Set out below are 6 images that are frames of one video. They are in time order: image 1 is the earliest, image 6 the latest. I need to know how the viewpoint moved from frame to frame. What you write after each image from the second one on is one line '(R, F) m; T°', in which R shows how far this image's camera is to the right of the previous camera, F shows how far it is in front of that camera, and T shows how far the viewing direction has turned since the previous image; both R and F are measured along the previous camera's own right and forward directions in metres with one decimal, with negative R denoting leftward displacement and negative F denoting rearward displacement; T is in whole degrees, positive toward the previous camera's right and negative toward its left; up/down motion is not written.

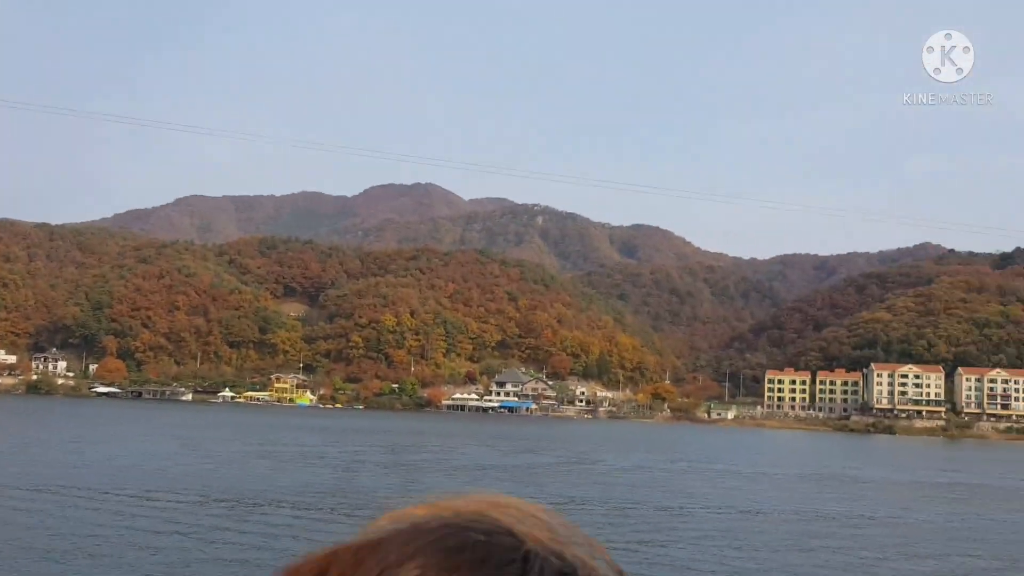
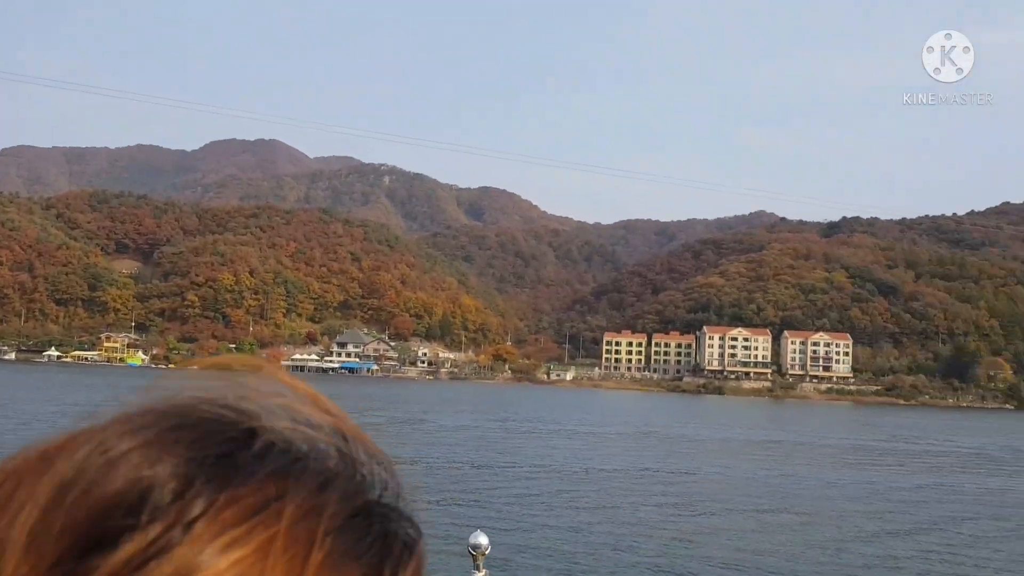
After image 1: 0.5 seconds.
(+0.9, 0.0) m; +6°
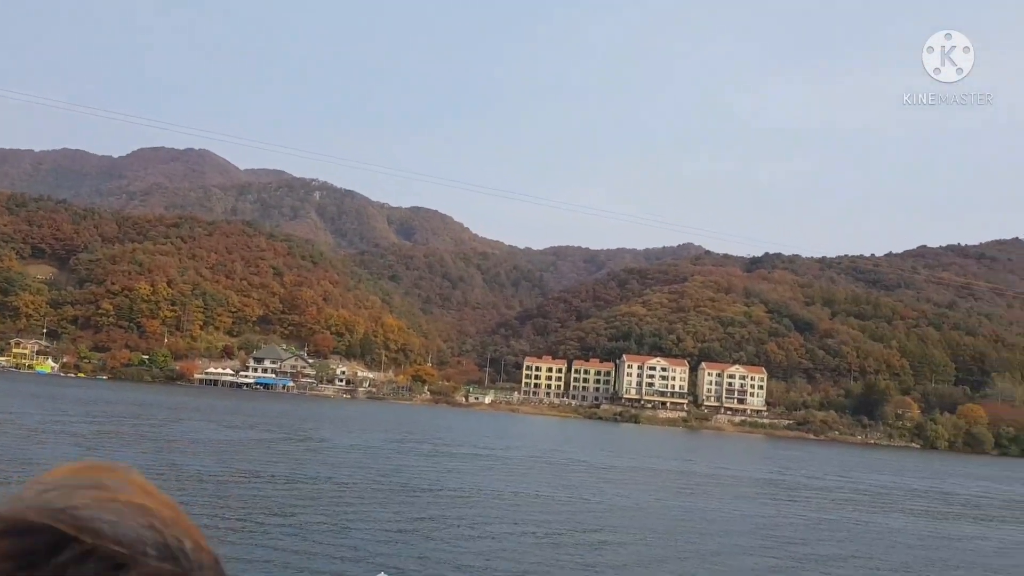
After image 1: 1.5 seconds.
(+0.5, 0.0) m; +3°
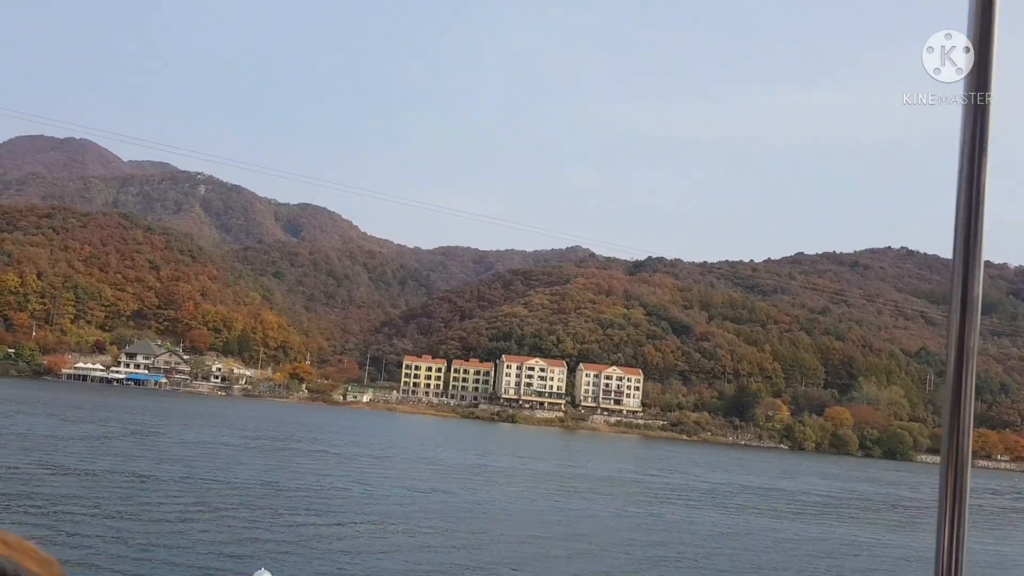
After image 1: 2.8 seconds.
(+0.8, -0.1) m; +4°
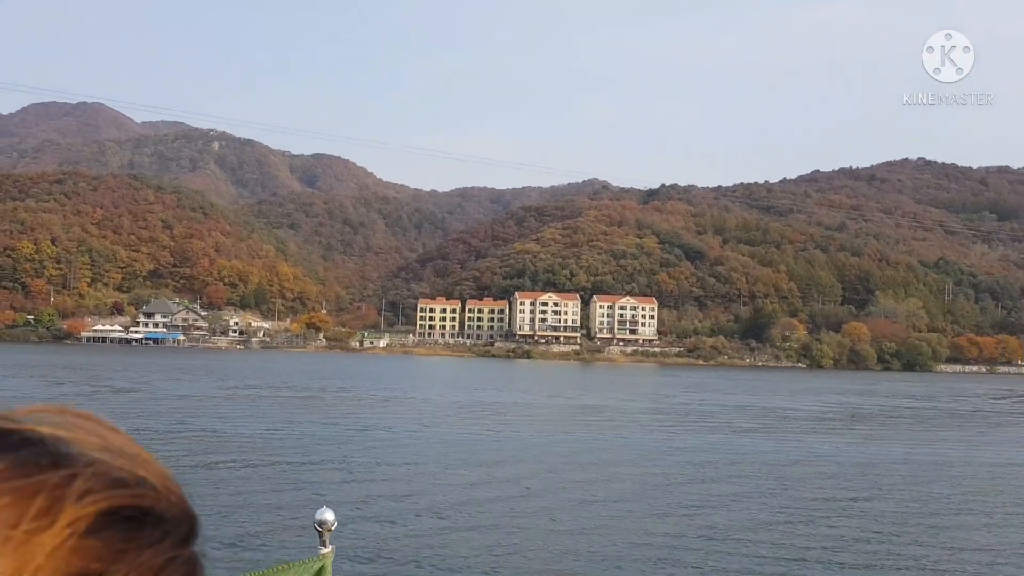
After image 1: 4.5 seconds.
(+0.4, 0.0) m; -3°
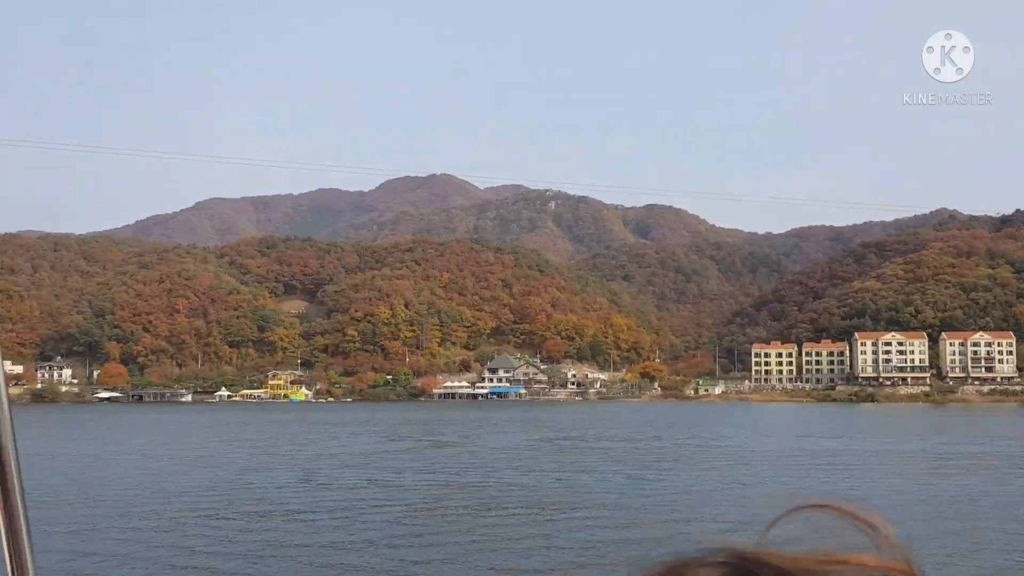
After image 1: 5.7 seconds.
(+0.2, +0.2) m; -21°
